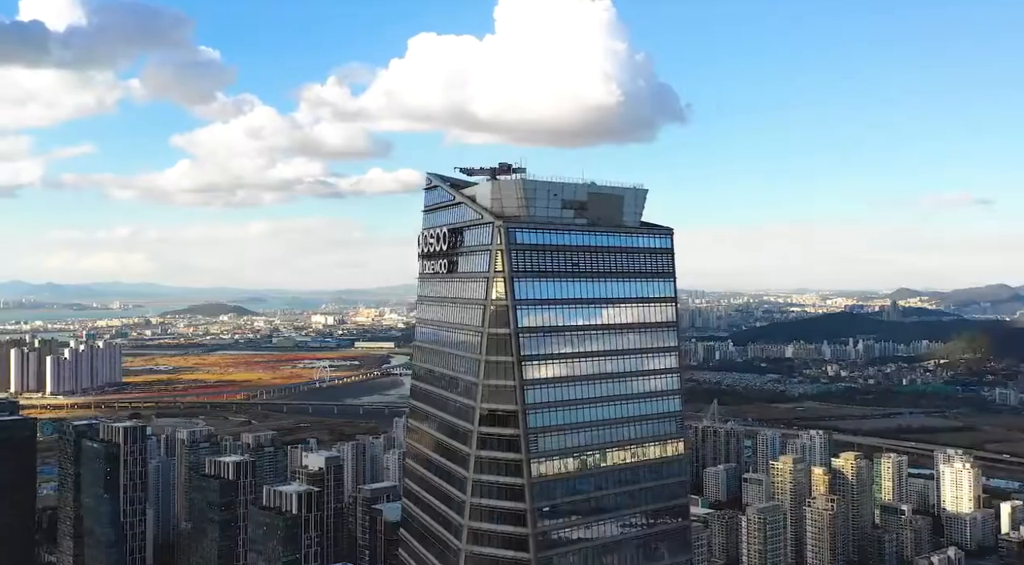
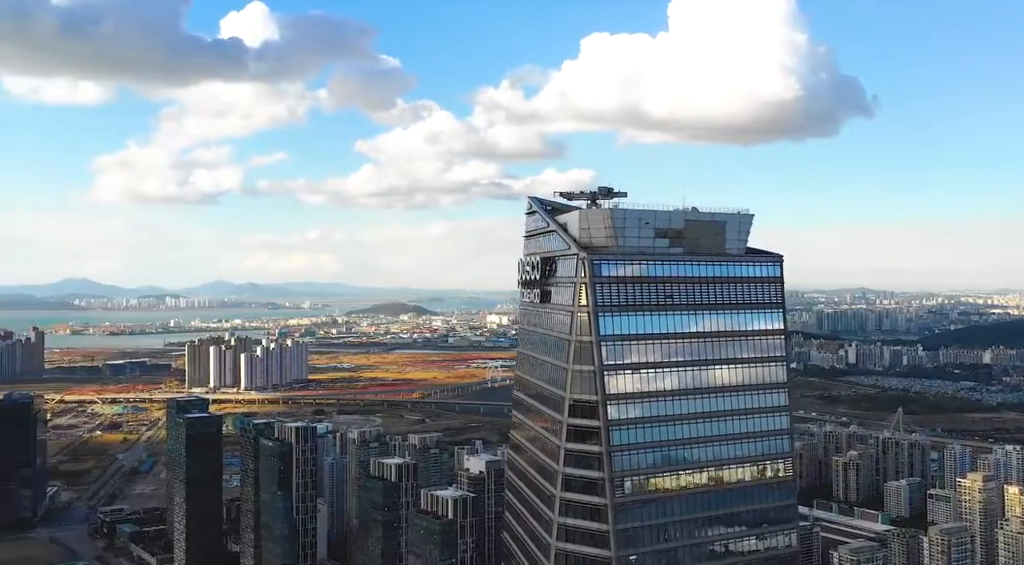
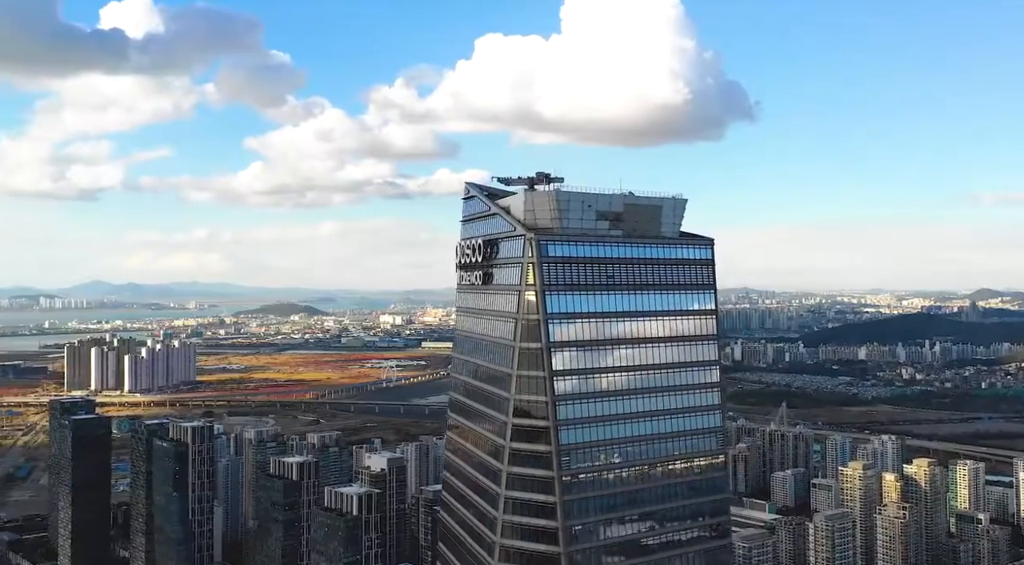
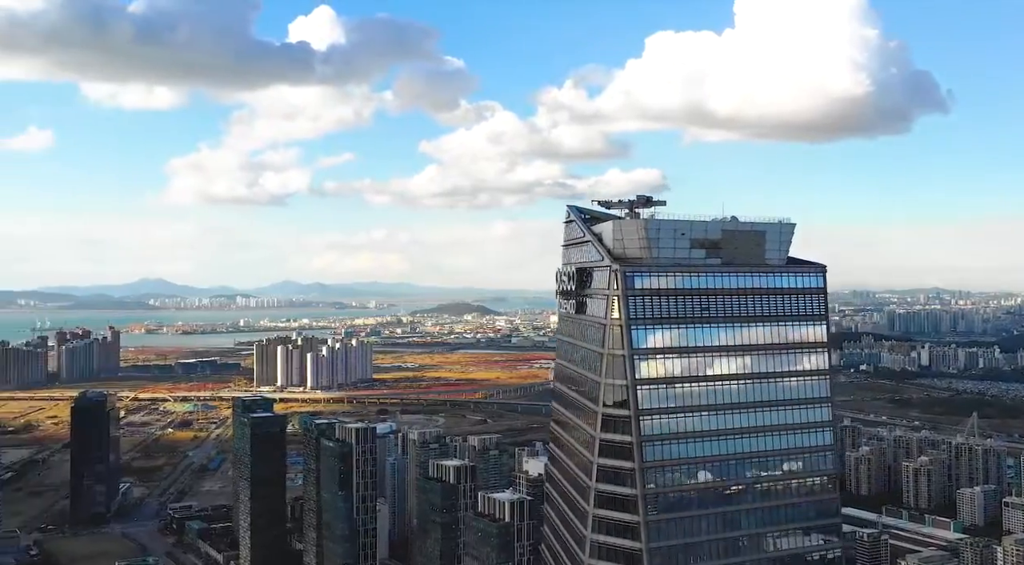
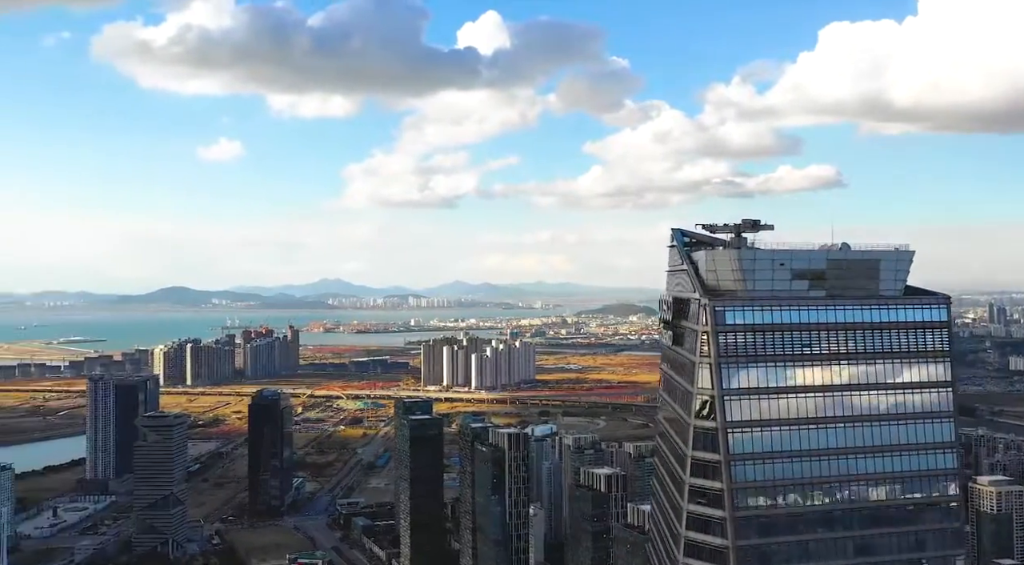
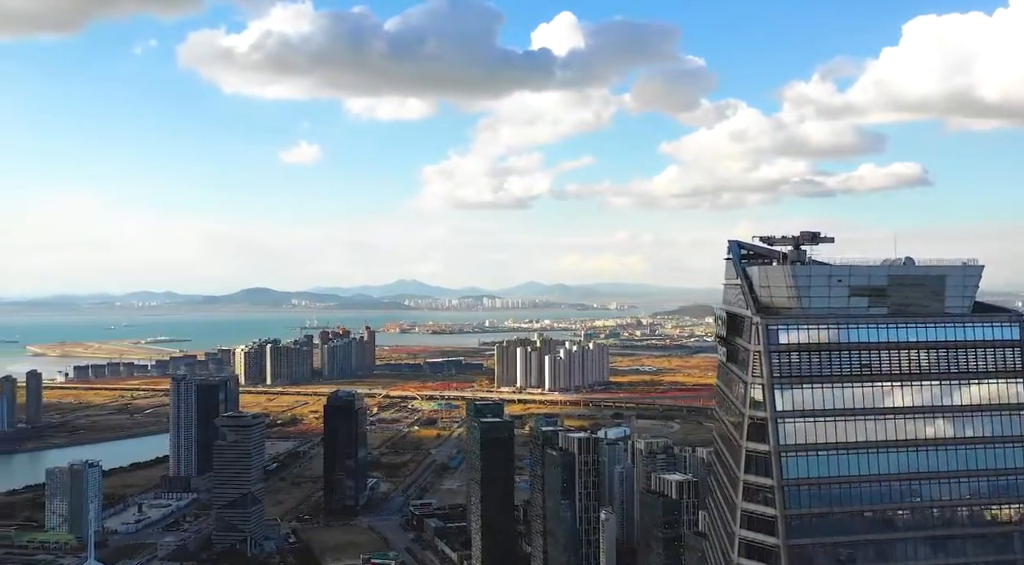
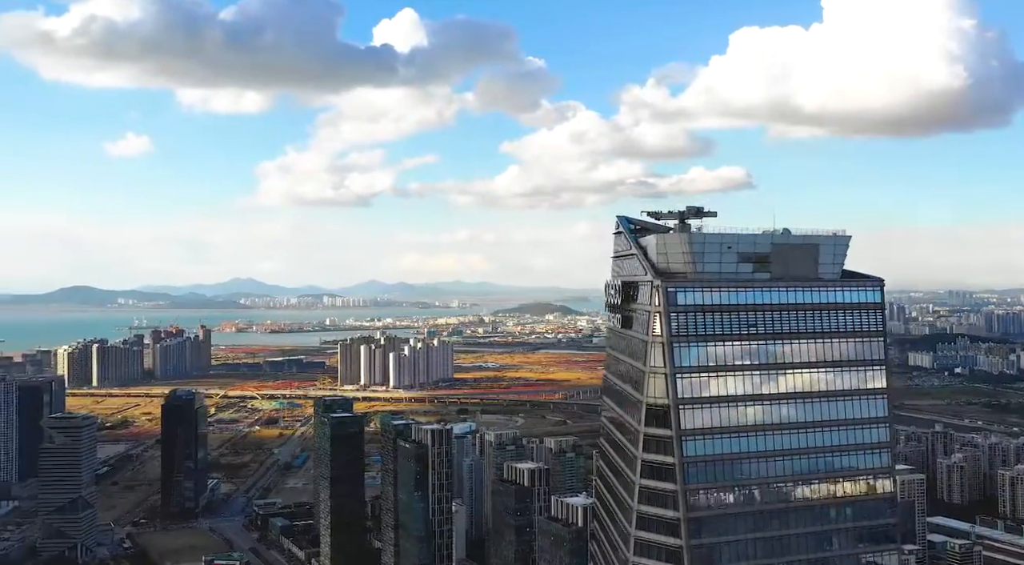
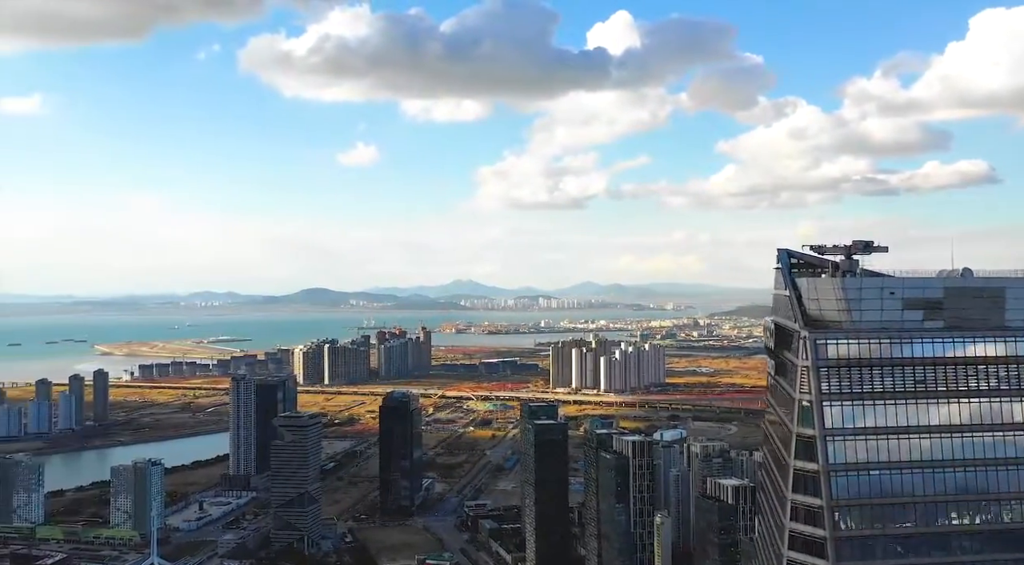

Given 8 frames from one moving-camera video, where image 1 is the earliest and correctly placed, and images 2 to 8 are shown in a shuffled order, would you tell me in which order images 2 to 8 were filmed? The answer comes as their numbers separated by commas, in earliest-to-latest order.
3, 2, 4, 7, 5, 6, 8
